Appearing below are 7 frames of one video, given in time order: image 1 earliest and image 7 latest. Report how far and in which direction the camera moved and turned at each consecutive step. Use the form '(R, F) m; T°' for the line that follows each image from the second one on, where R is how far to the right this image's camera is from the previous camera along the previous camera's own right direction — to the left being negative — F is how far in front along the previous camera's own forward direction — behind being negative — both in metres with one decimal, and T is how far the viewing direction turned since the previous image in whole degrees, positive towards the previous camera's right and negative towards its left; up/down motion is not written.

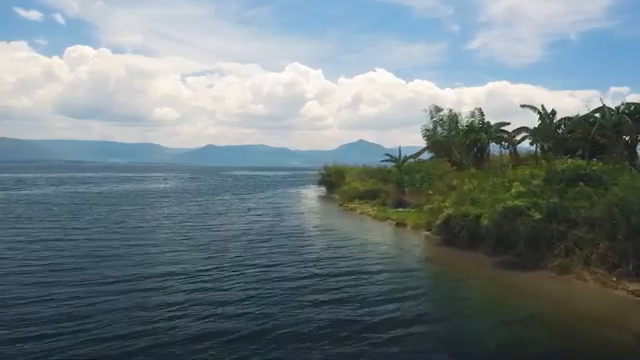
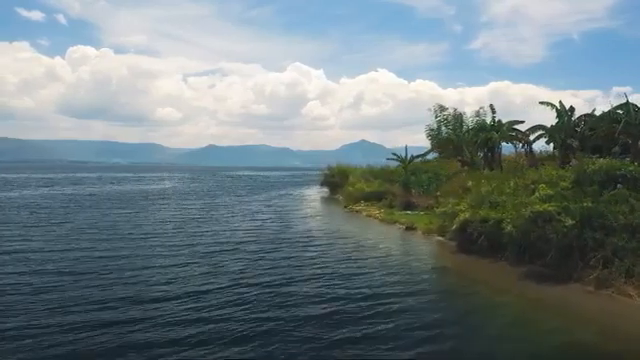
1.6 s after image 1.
(-0.2, +2.2) m; 0°
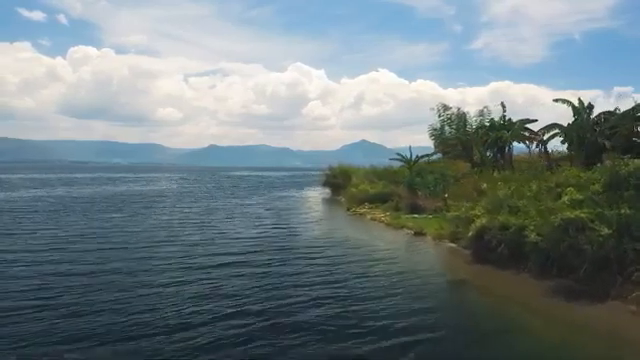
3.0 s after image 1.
(-0.1, +2.1) m; 0°
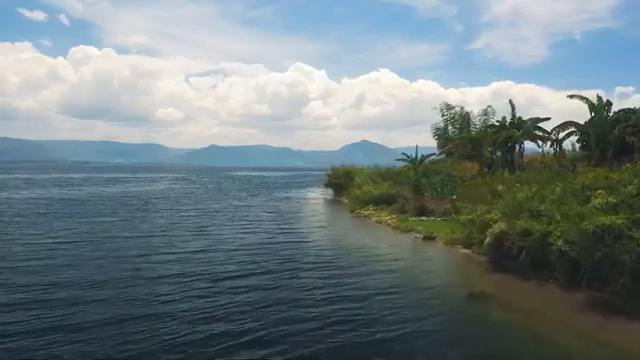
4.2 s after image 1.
(-0.1, +1.8) m; 0°
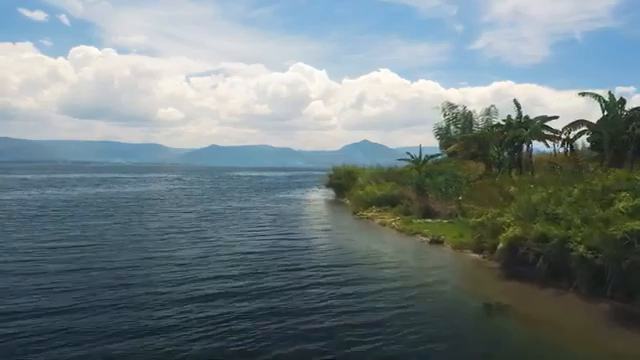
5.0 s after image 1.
(-0.1, +1.2) m; 0°
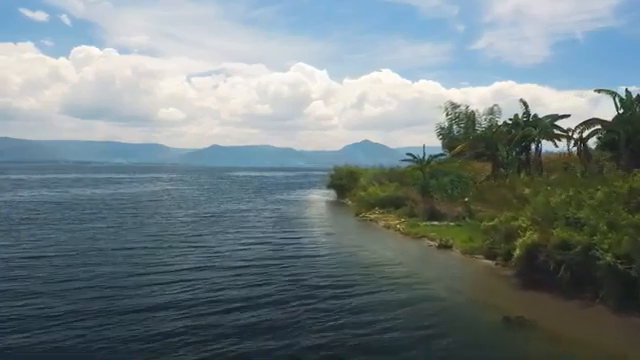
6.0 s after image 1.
(0.0, +1.5) m; 0°
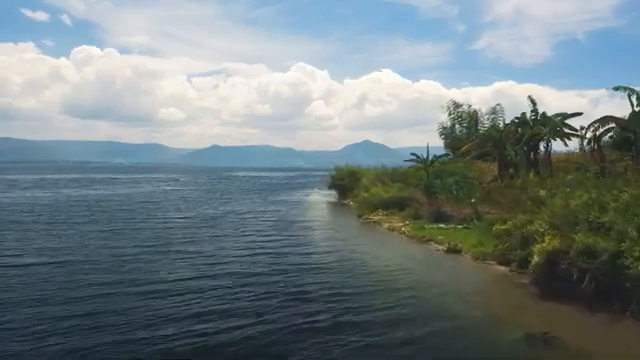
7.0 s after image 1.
(-0.1, +1.4) m; 0°
